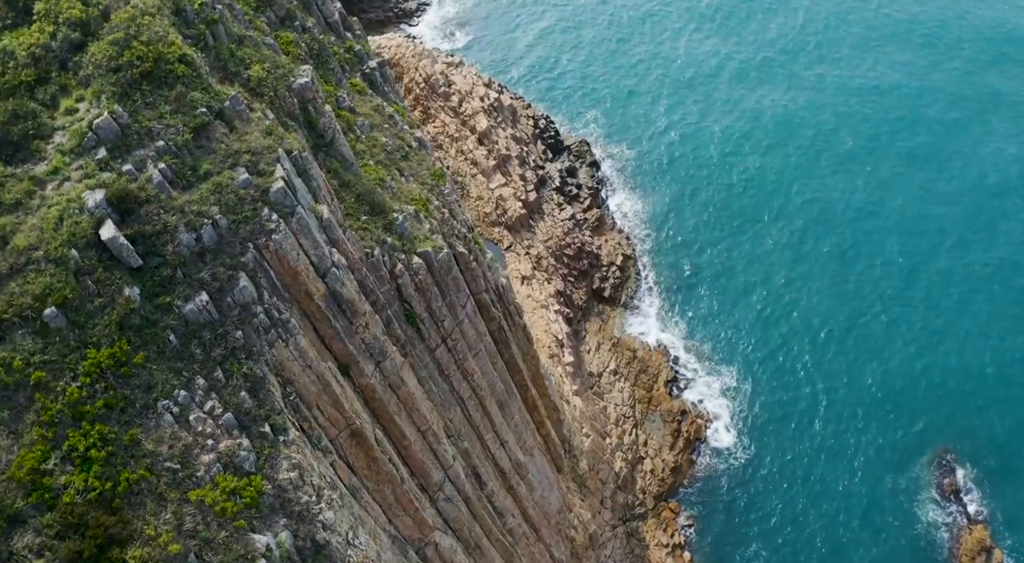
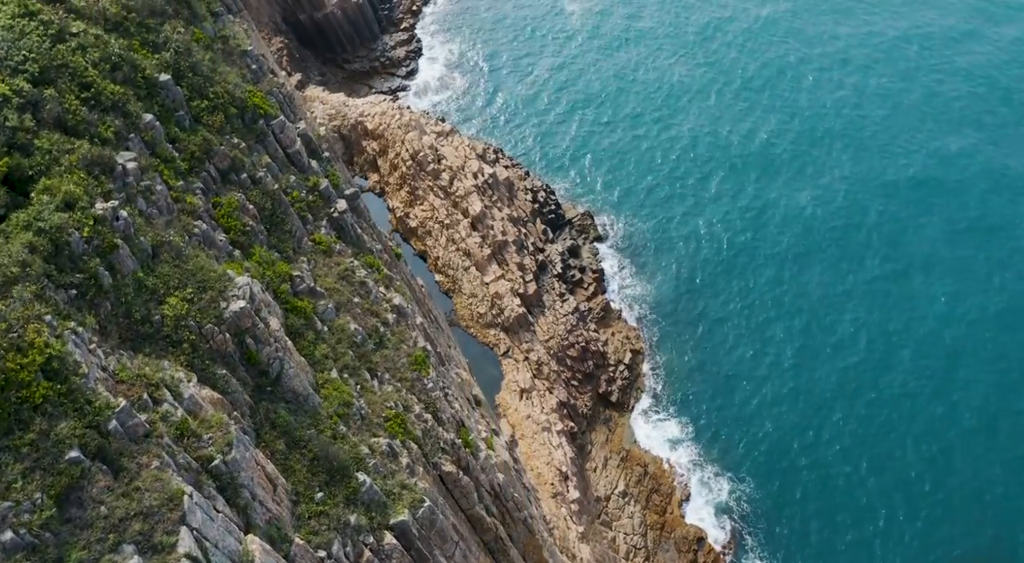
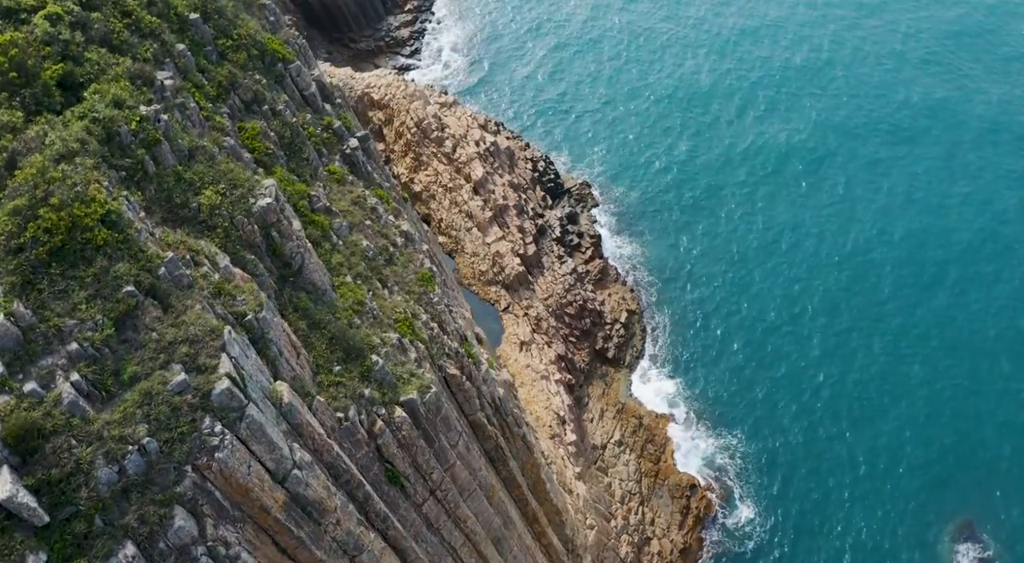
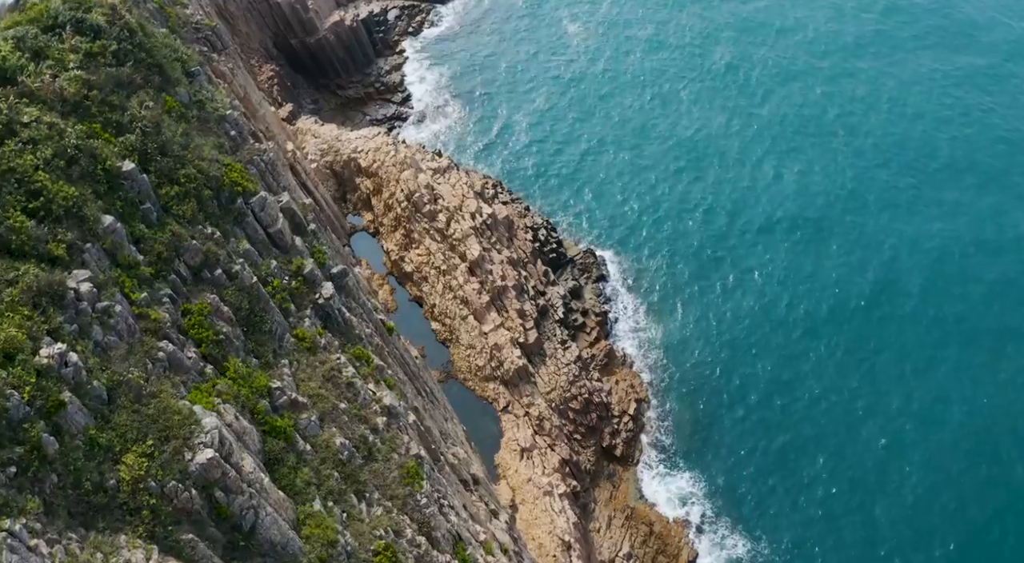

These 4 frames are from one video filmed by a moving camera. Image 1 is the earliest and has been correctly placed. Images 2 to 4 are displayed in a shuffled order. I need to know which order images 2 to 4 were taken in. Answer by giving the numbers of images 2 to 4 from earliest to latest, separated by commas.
3, 2, 4
